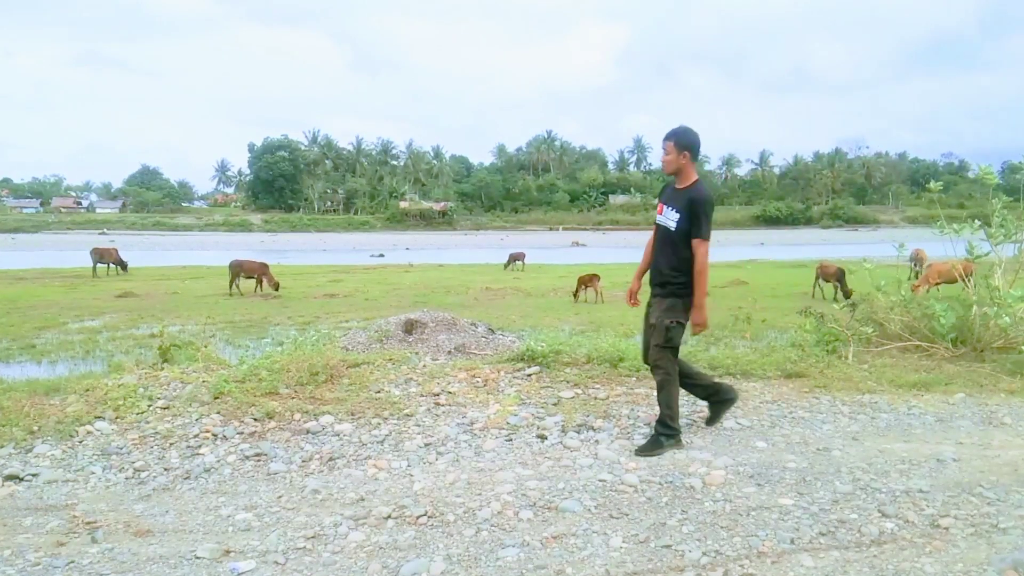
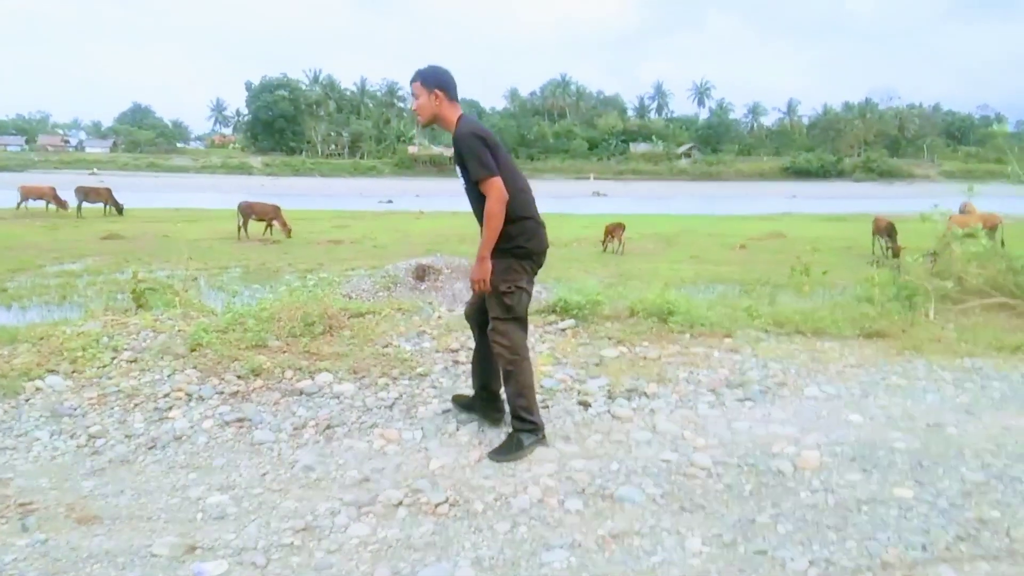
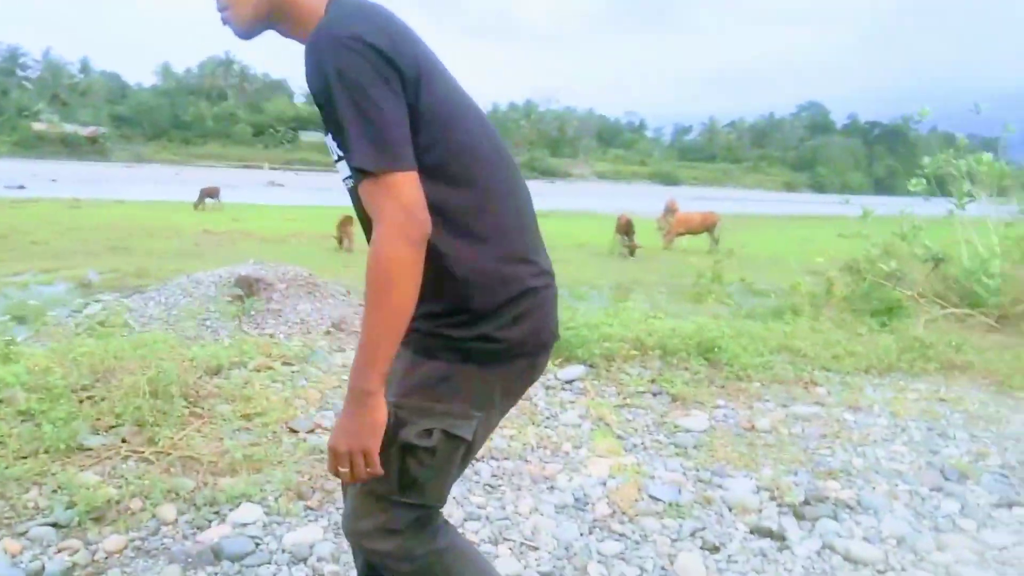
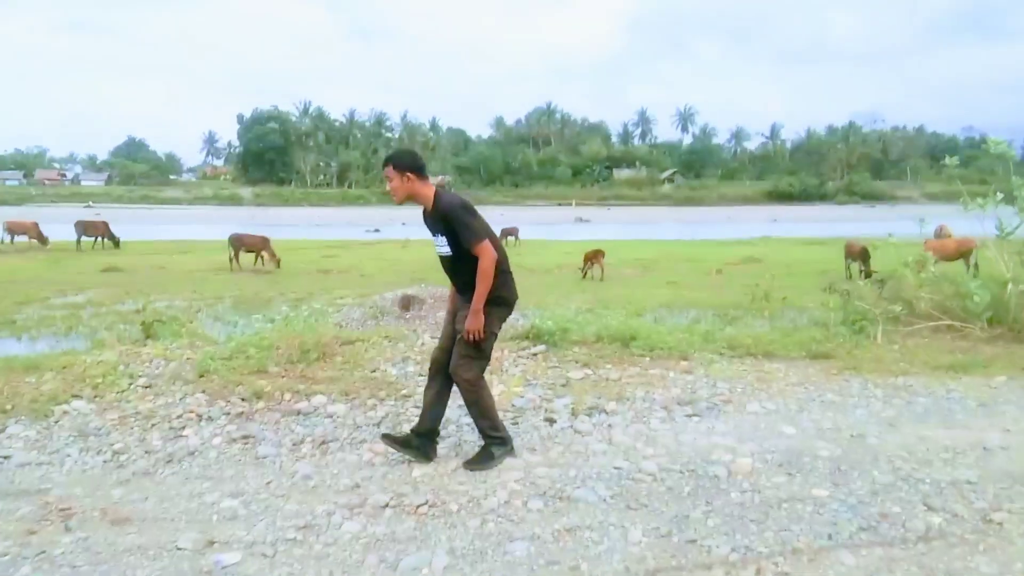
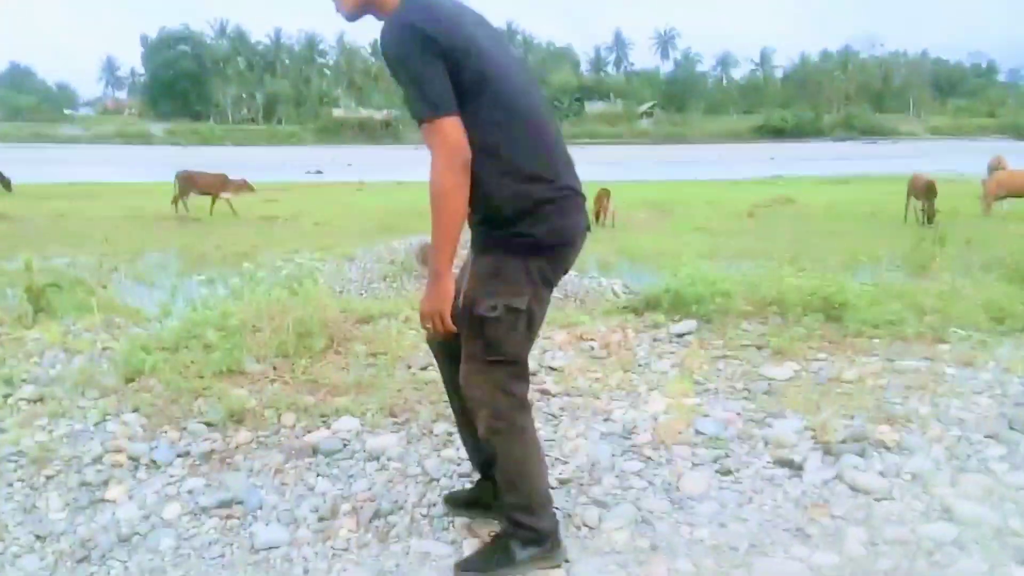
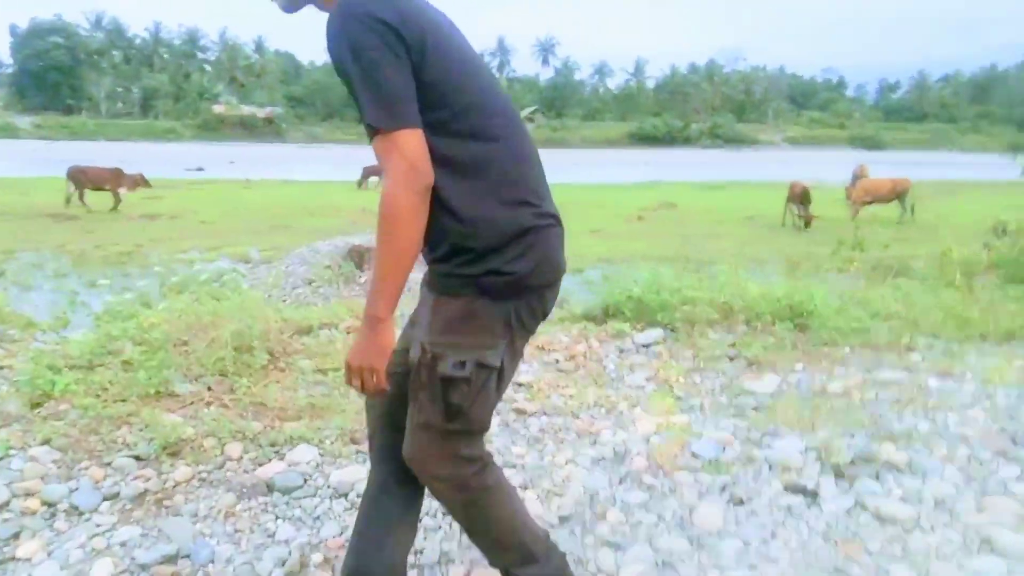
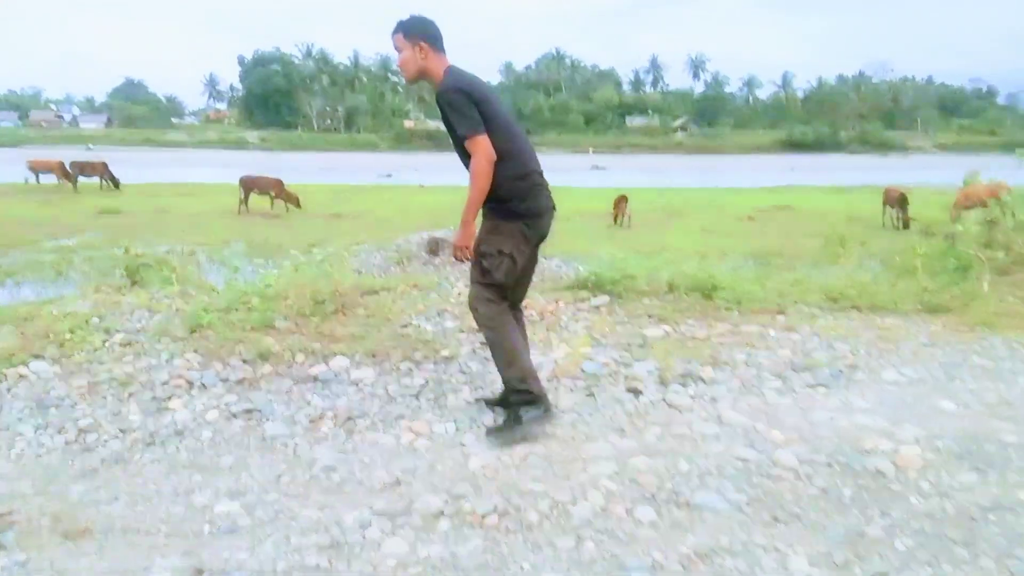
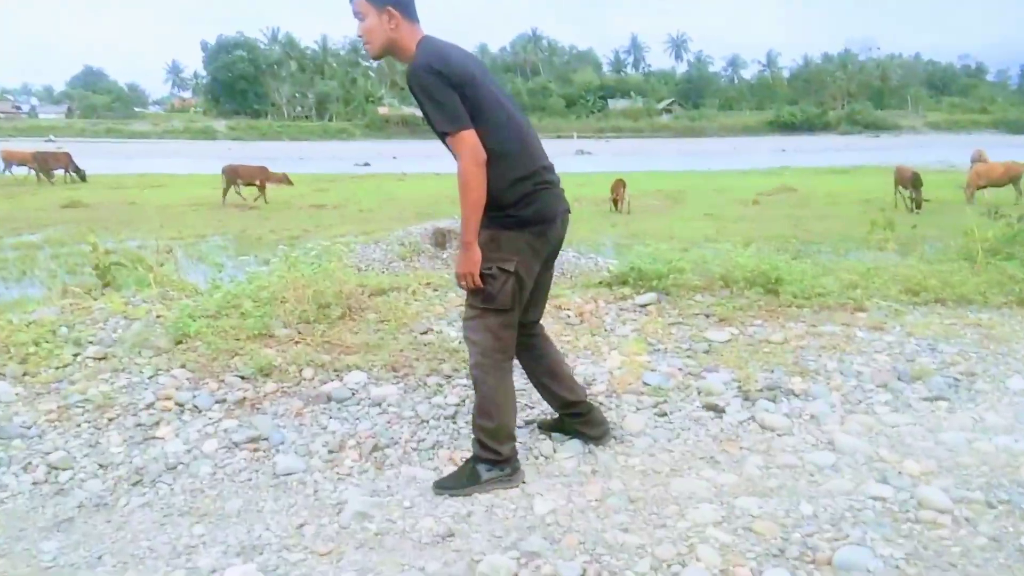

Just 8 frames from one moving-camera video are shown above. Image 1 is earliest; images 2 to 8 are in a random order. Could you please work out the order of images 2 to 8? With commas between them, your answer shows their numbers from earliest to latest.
4, 2, 7, 8, 5, 6, 3
